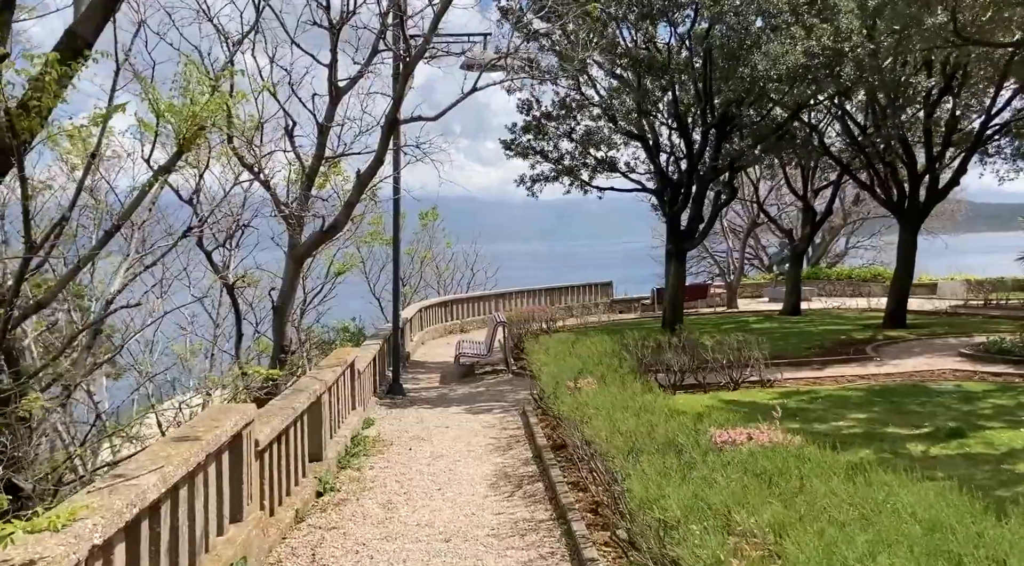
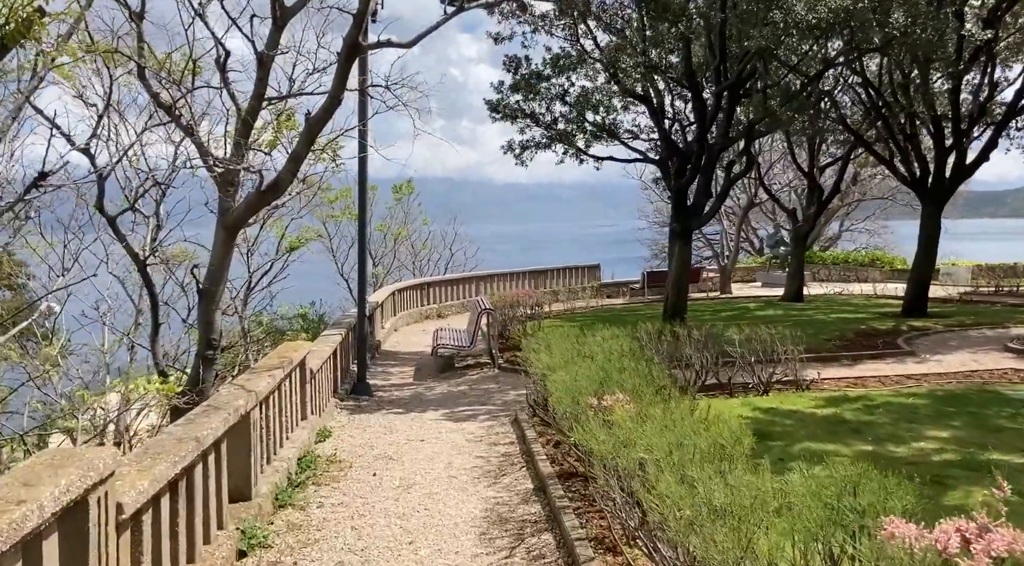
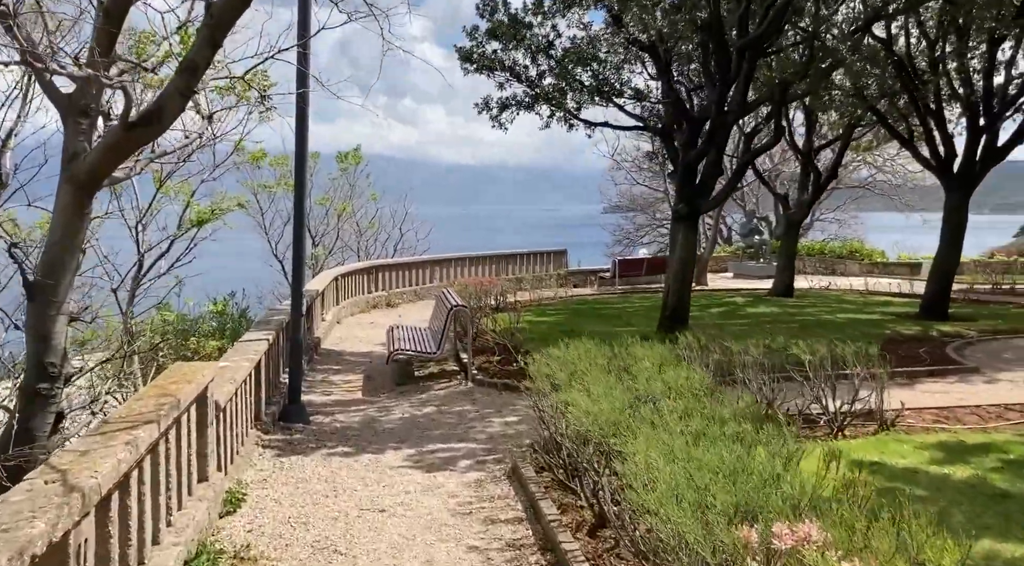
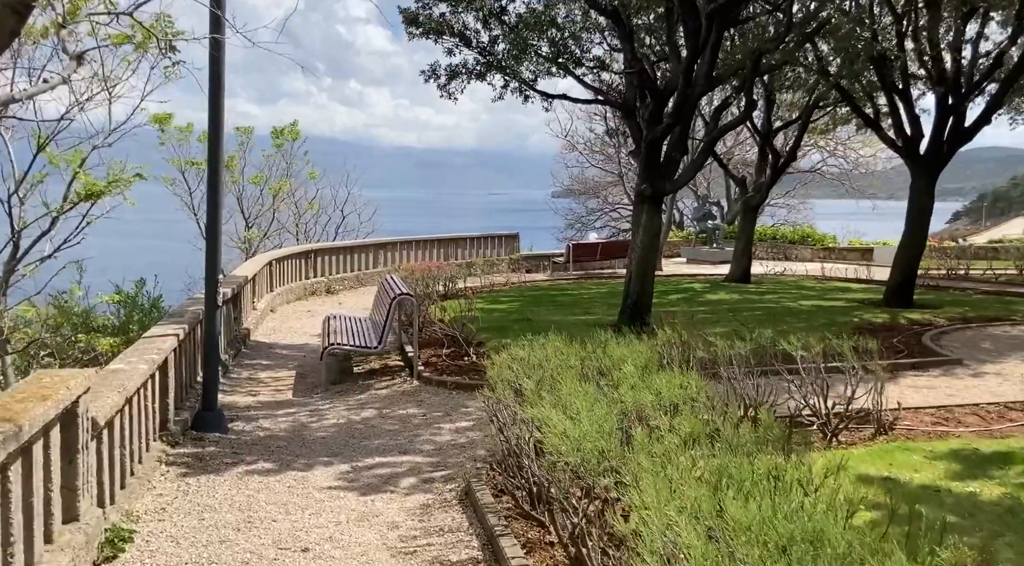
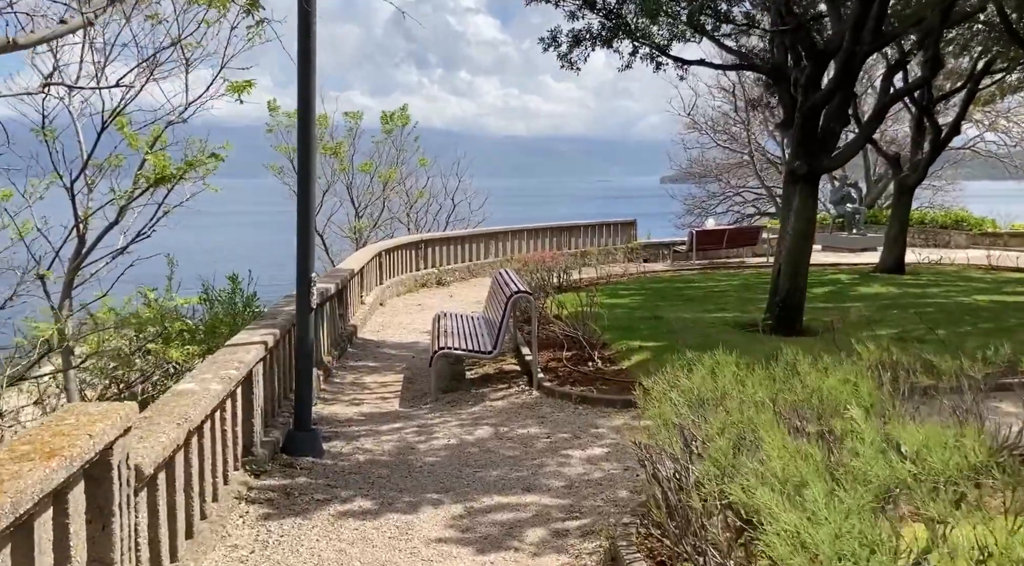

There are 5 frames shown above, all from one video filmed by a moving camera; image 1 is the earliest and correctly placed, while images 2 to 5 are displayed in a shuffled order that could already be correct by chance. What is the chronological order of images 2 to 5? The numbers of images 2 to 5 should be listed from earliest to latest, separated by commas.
2, 3, 4, 5
